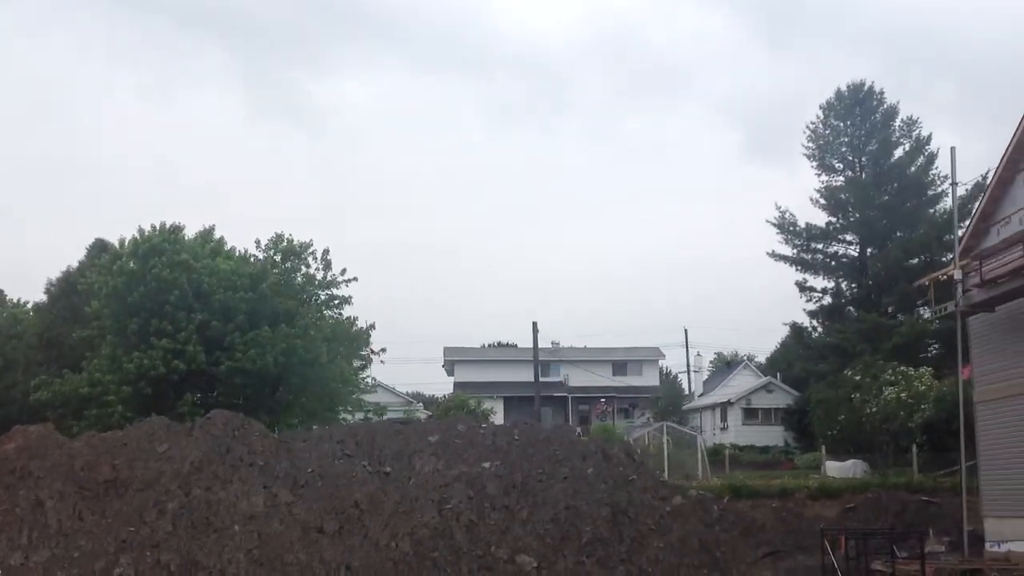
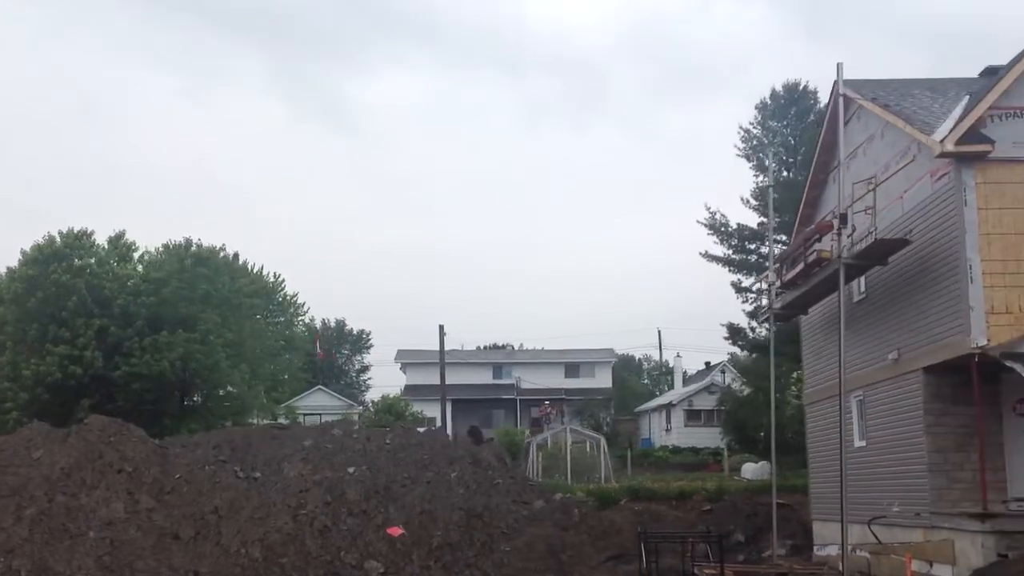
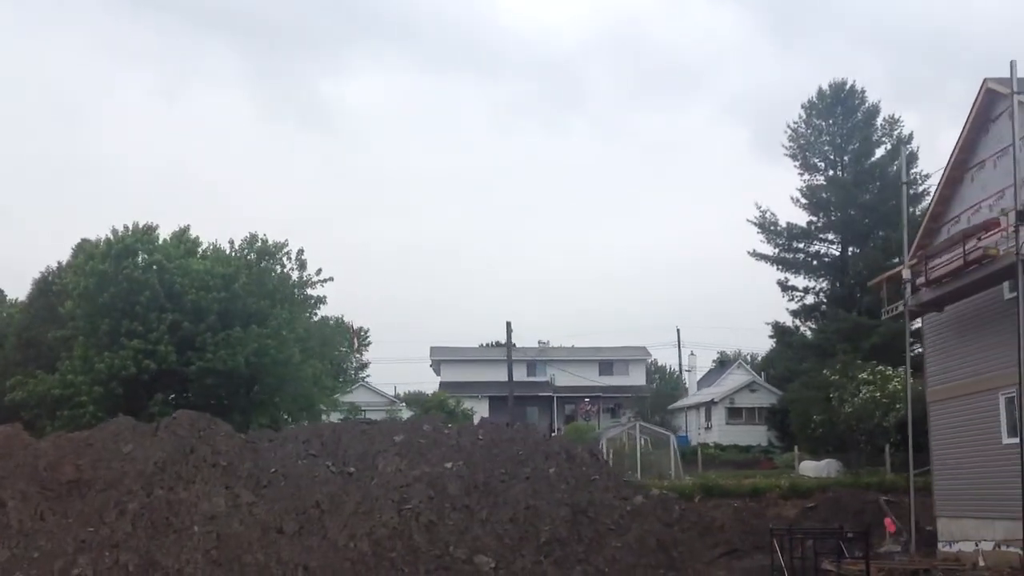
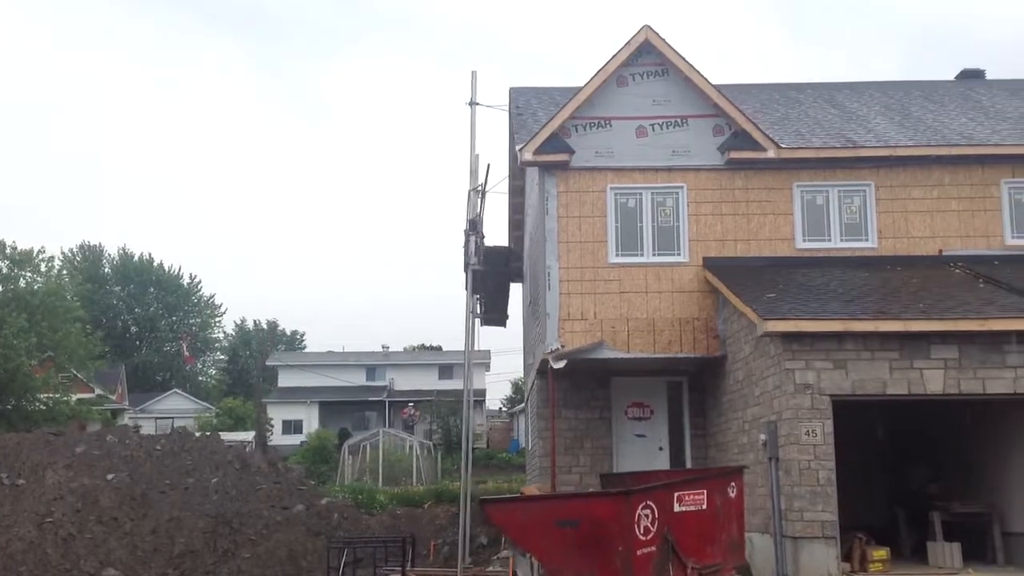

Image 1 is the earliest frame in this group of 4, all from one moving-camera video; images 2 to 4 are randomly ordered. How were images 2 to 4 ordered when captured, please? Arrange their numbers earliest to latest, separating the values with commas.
3, 2, 4
